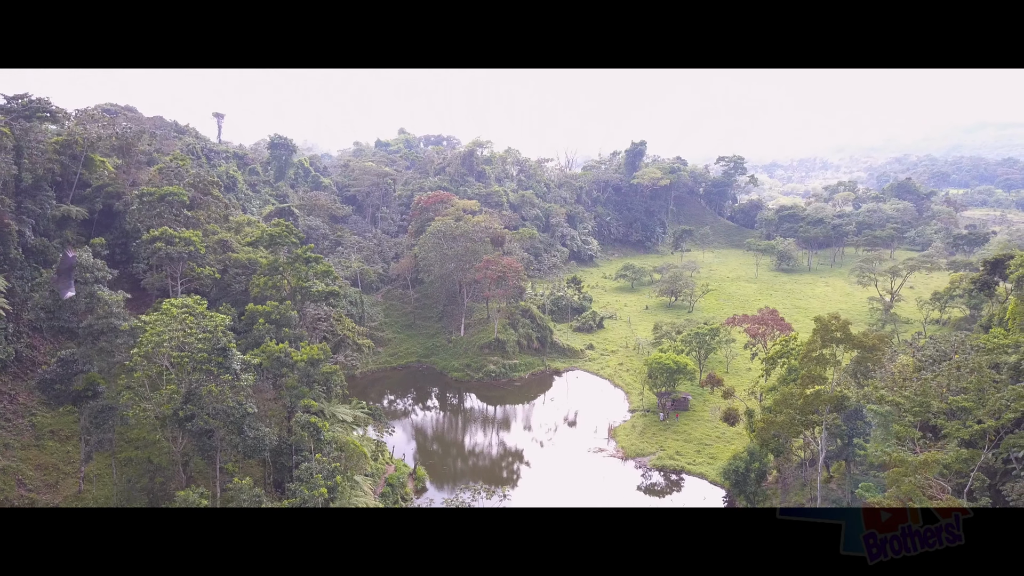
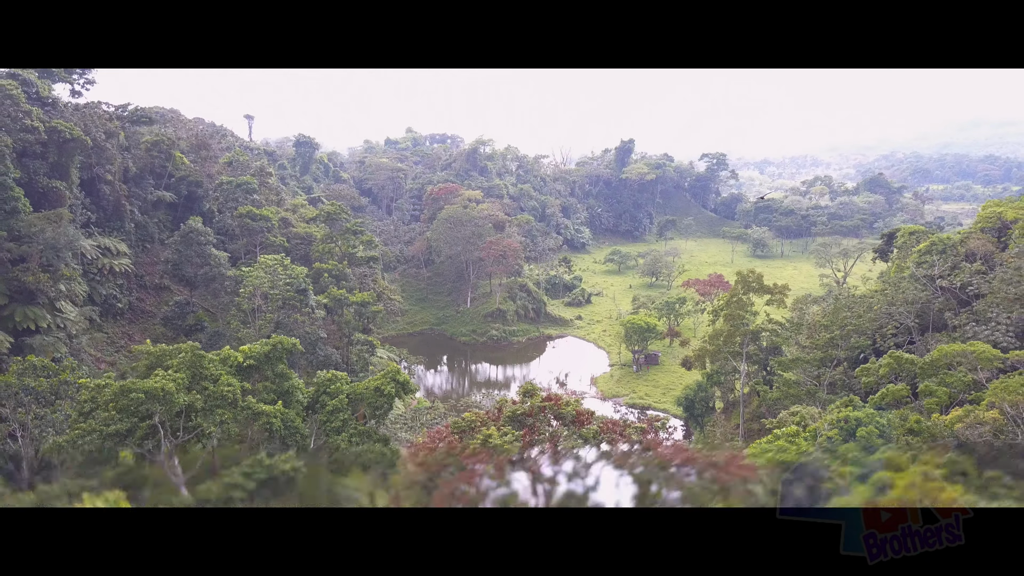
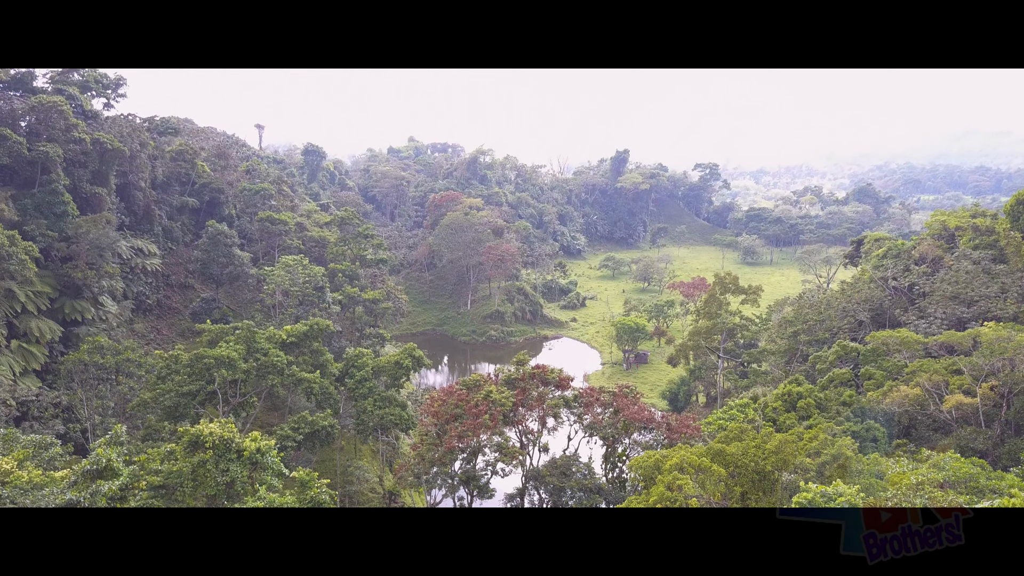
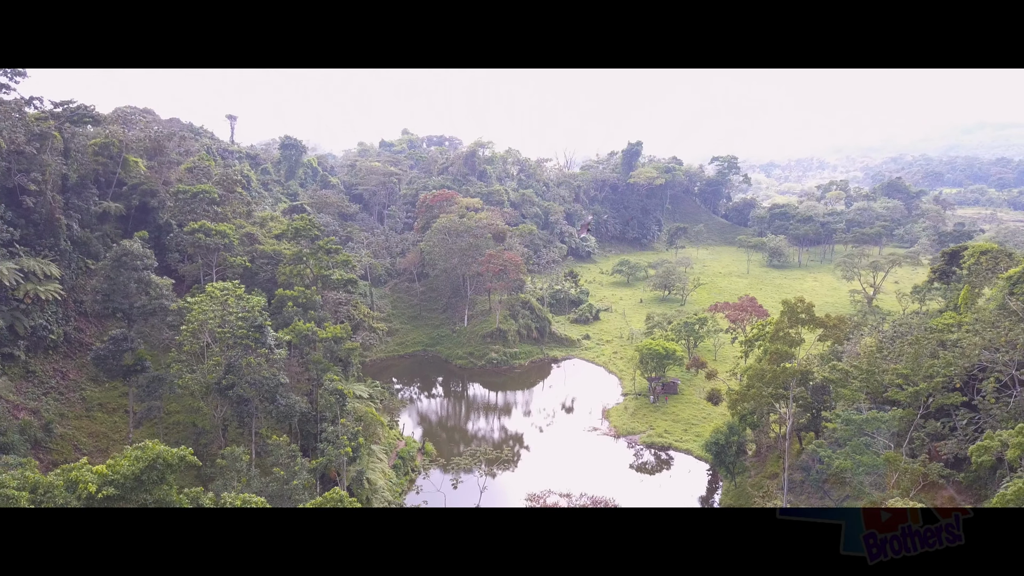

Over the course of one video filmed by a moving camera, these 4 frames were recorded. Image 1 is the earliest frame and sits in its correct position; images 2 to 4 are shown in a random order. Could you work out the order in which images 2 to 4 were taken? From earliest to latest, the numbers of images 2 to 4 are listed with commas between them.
4, 2, 3
